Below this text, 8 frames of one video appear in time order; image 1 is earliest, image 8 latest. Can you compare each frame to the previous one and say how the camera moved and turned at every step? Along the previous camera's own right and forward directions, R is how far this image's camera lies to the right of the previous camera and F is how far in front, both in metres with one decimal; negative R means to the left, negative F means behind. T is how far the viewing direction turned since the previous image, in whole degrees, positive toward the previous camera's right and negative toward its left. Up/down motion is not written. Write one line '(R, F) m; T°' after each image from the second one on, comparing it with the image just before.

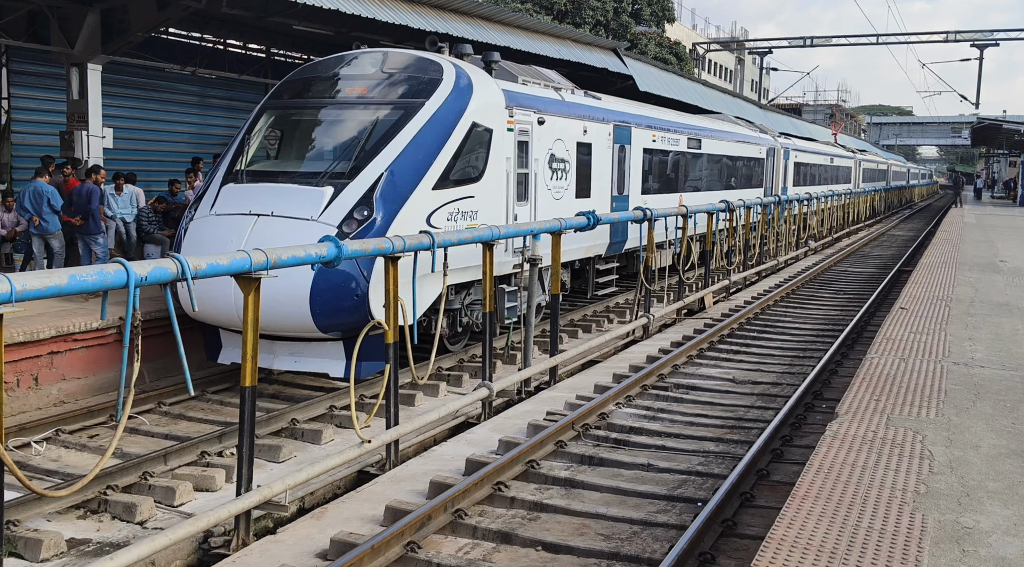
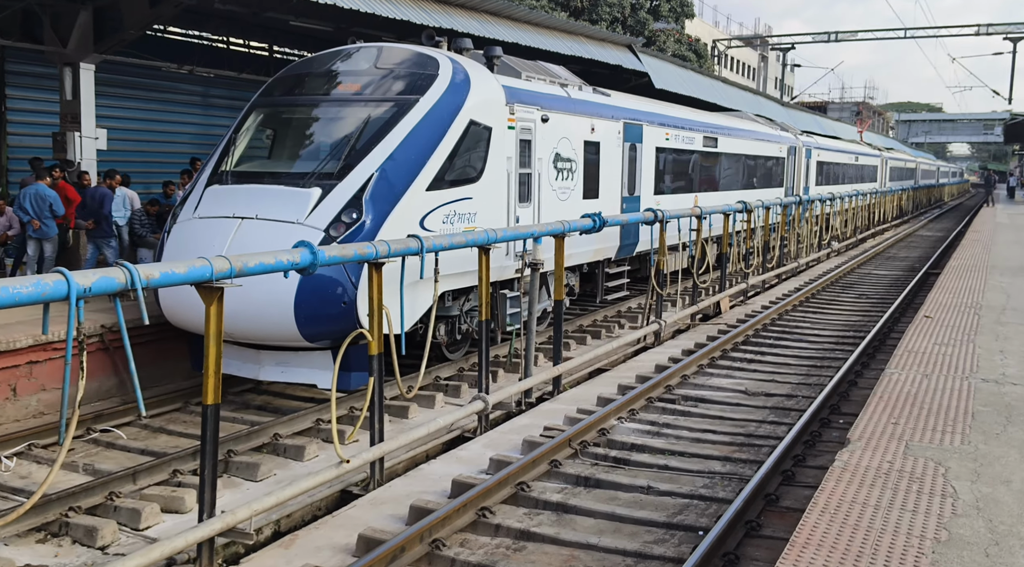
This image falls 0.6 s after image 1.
(+0.2, +0.5) m; -1°
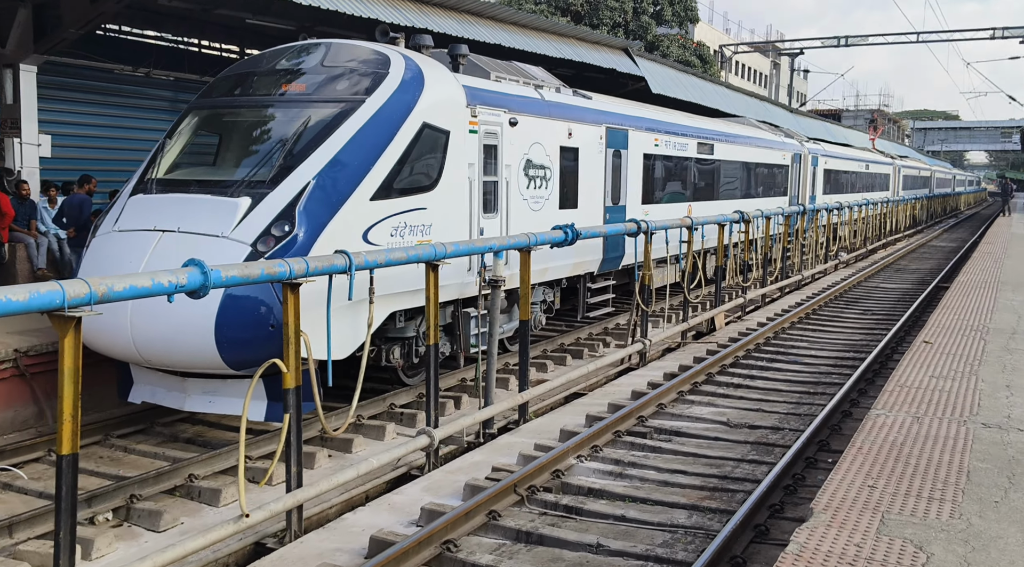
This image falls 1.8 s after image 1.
(+0.4, +0.9) m; -1°
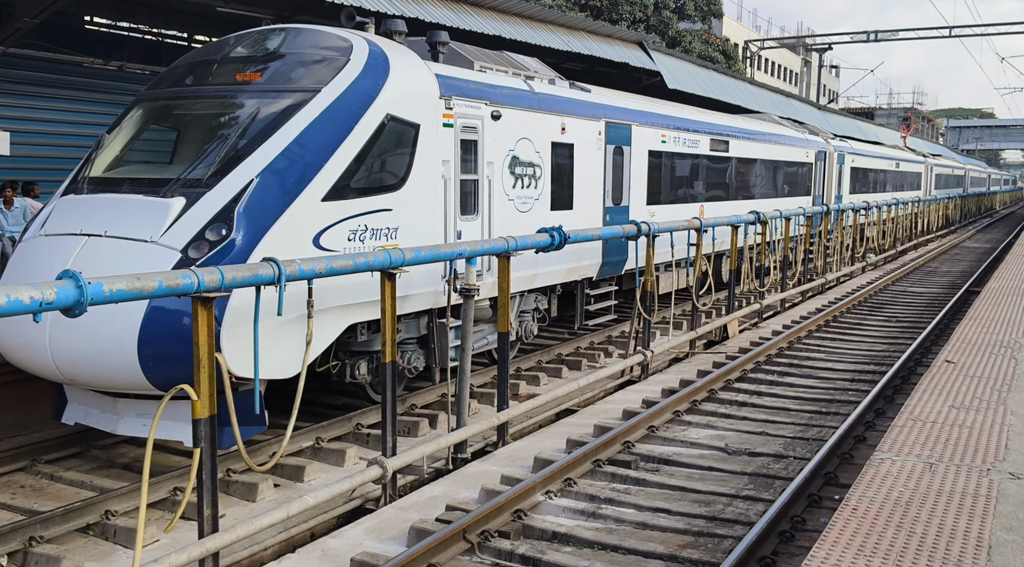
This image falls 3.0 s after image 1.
(+0.4, +0.9) m; -2°
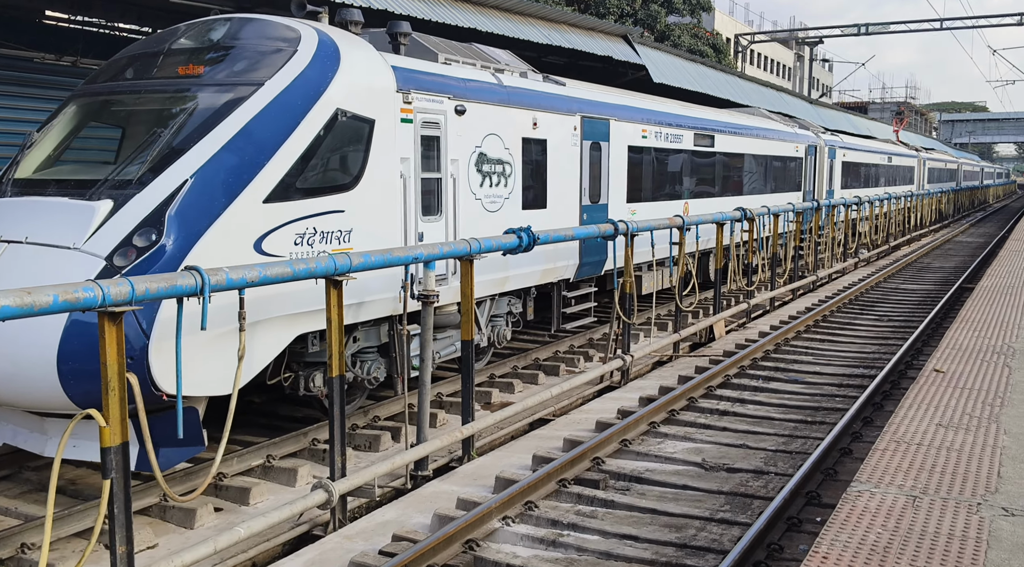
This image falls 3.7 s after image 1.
(+0.2, +0.5) m; 0°
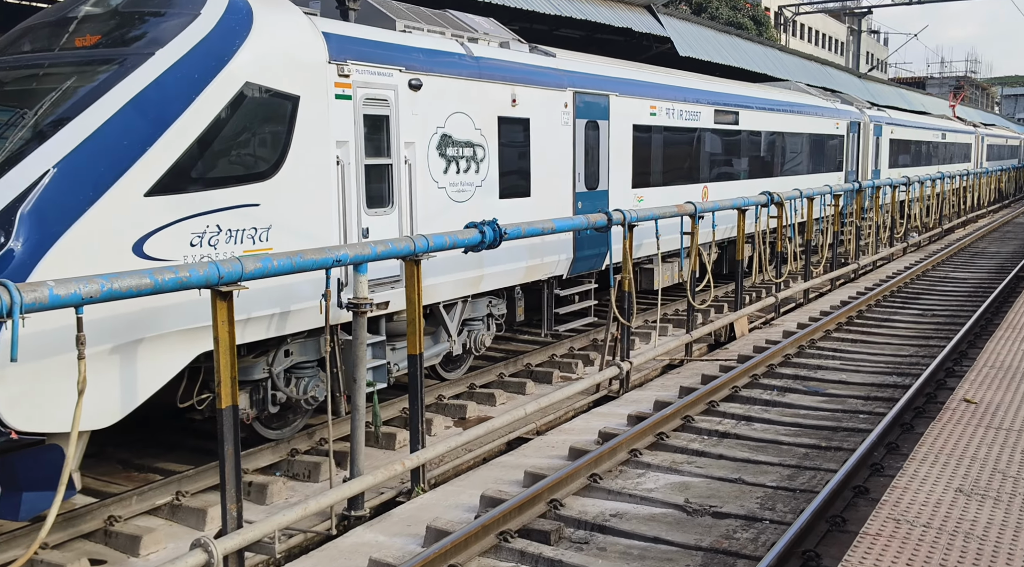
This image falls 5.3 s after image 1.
(+0.6, +1.2) m; -3°
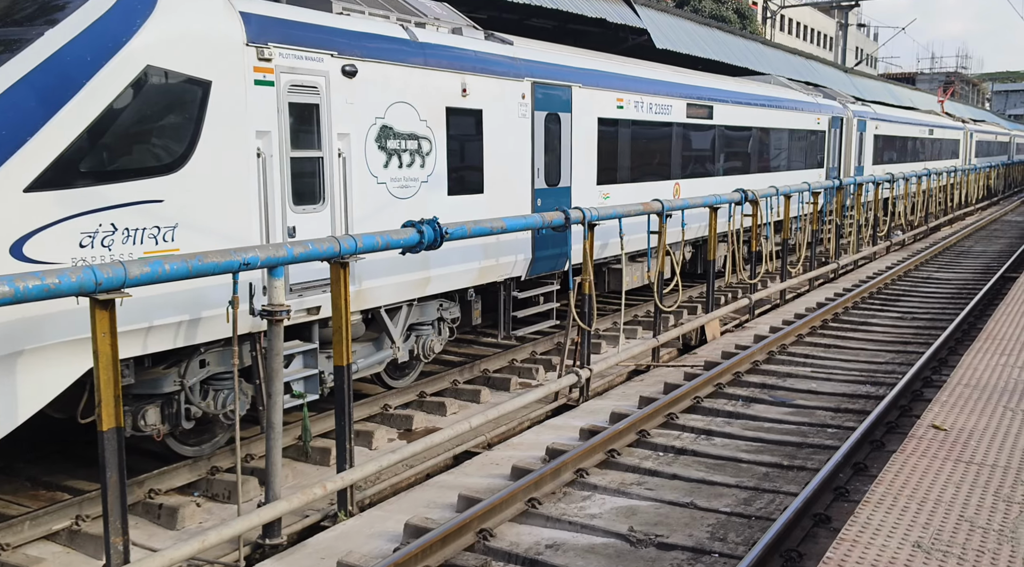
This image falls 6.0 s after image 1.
(+0.3, +0.6) m; 0°
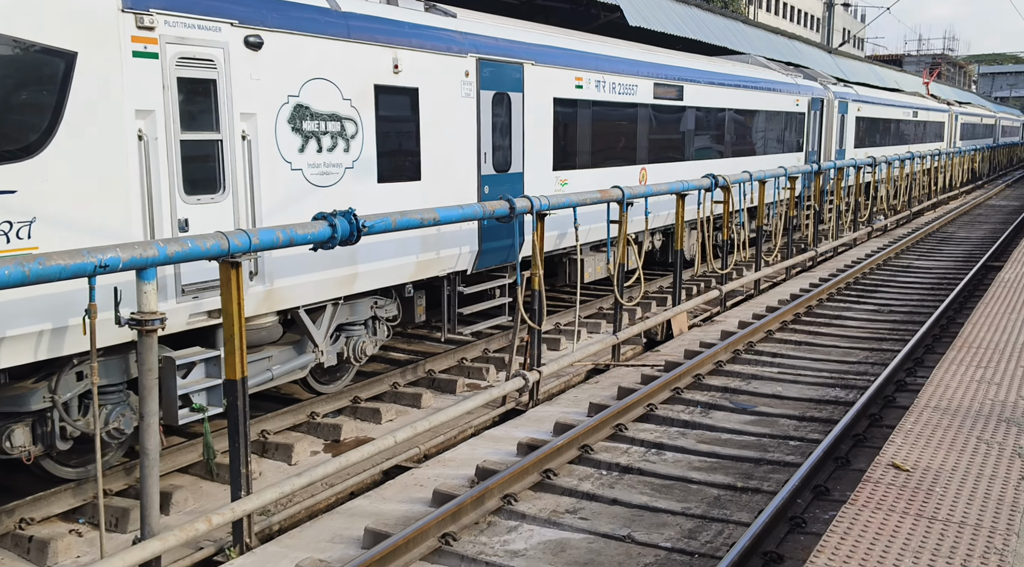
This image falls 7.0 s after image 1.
(+0.4, +0.8) m; +1°
